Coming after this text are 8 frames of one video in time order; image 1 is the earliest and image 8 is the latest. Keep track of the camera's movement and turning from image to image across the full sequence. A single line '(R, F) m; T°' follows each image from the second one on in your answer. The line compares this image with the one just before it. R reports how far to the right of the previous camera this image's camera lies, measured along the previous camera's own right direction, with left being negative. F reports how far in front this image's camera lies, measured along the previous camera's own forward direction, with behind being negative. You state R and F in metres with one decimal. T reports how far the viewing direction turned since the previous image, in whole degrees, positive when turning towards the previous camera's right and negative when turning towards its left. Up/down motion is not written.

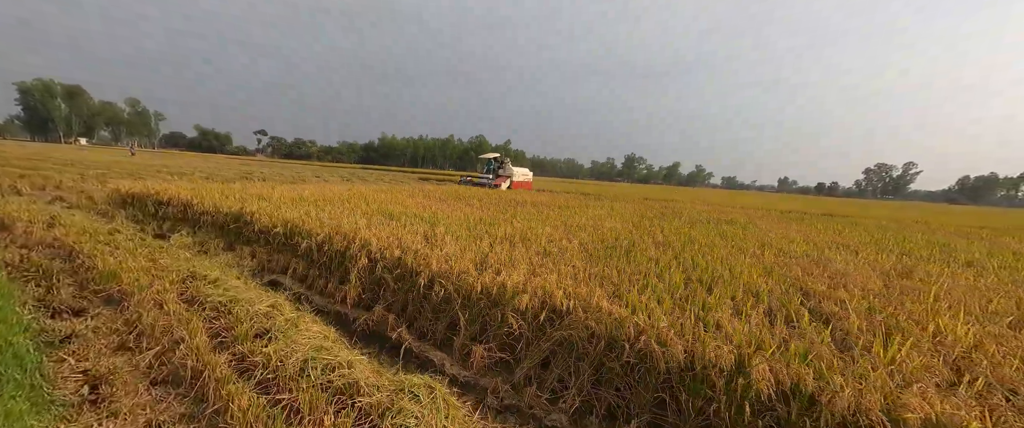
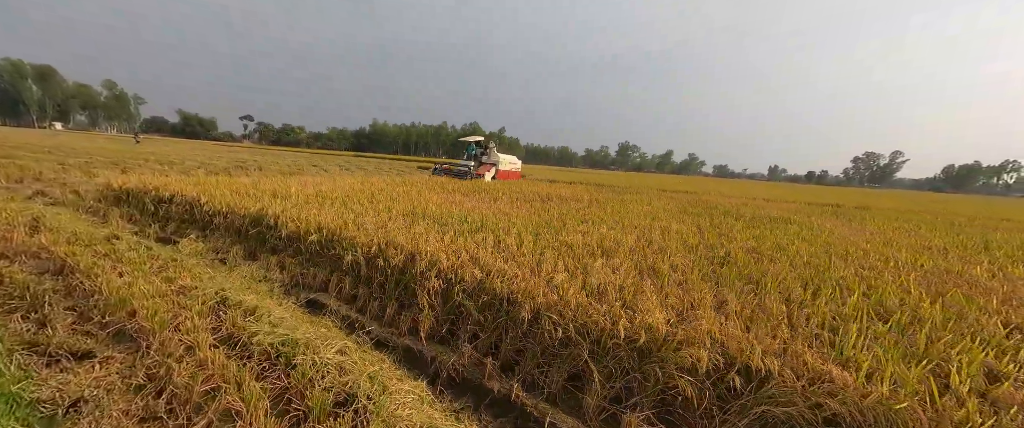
(-0.9, +0.6) m; +1°
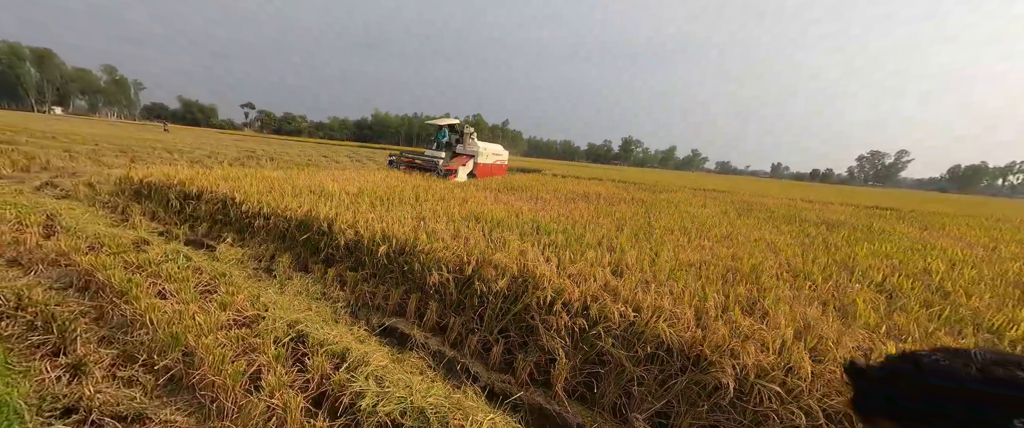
(-0.9, +0.6) m; 0°
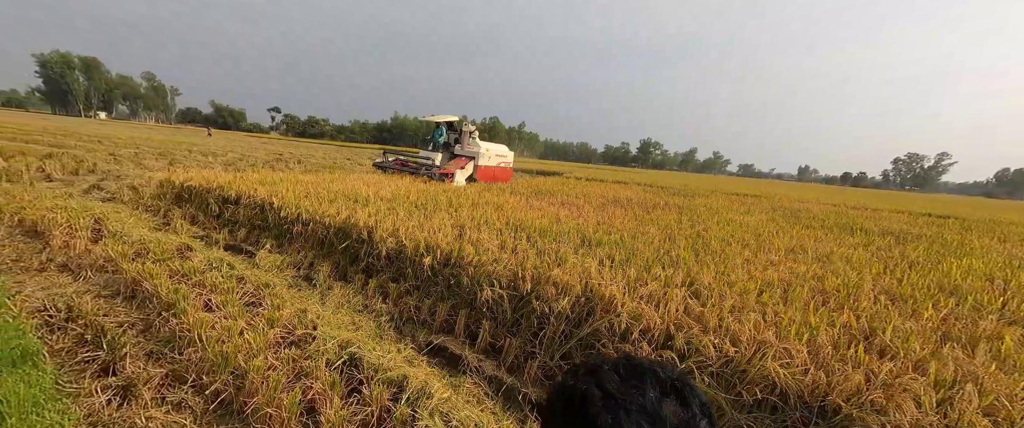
(-0.3, +0.2) m; -3°
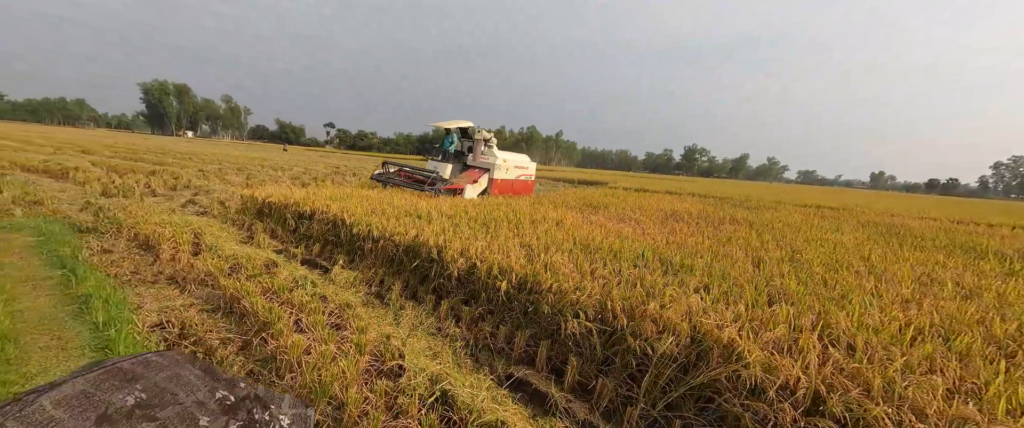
(-0.3, +0.1) m; -7°
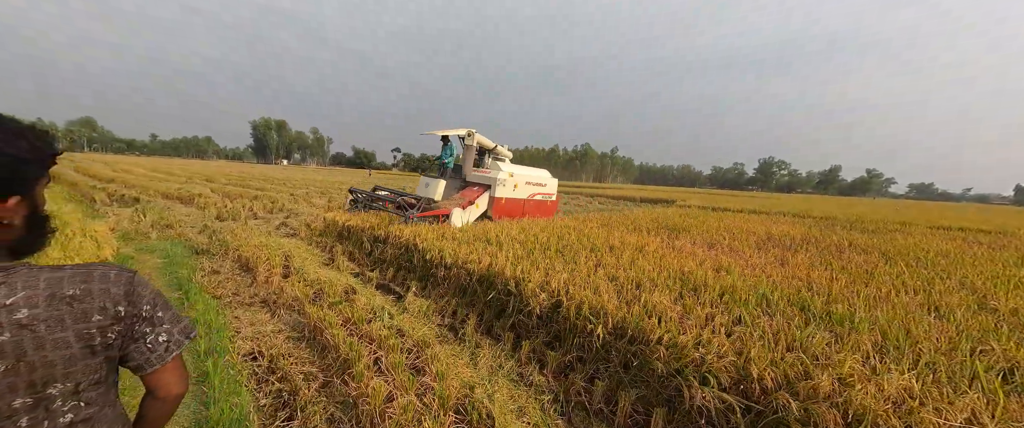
(-0.3, +0.3) m; -9°
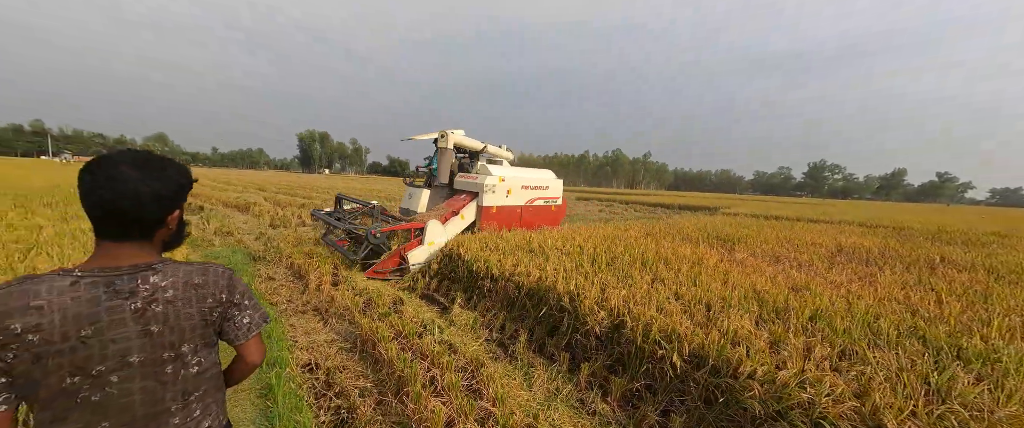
(-0.2, +0.2) m; -5°
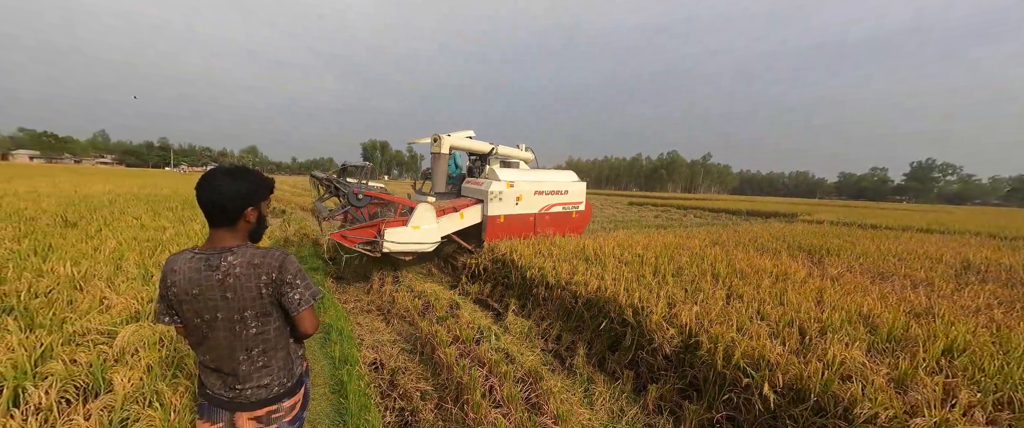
(-0.1, +0.1) m; -9°
